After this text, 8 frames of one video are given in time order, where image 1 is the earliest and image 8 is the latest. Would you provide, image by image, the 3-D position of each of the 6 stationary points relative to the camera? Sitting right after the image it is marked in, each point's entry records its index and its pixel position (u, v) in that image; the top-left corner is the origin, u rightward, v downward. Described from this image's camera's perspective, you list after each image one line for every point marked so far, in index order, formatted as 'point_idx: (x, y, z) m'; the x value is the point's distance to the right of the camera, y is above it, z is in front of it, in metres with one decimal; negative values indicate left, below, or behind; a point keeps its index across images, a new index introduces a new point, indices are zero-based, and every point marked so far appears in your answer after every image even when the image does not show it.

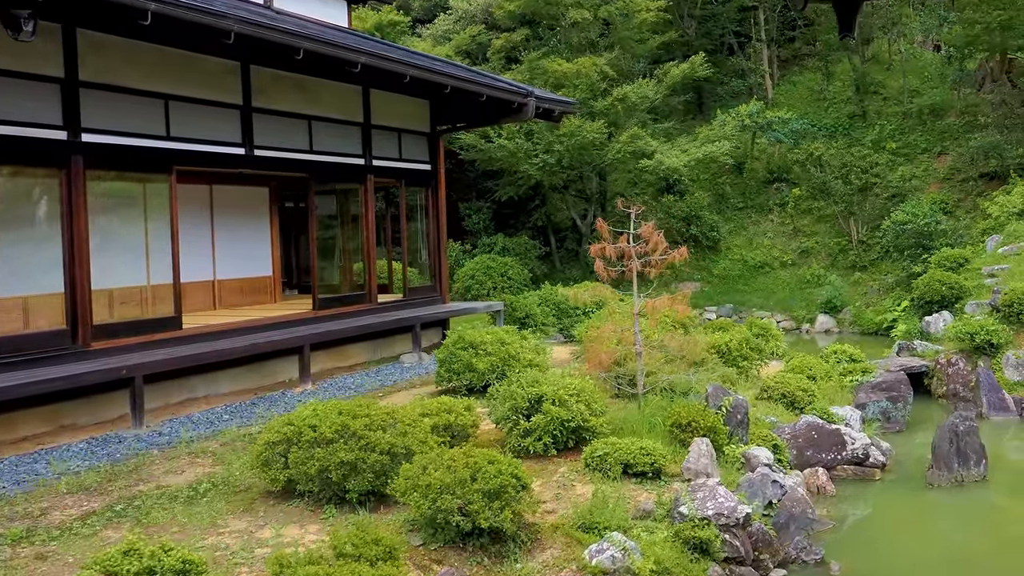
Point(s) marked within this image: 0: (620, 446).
0: (+0.8, -1.2, +5.3) m
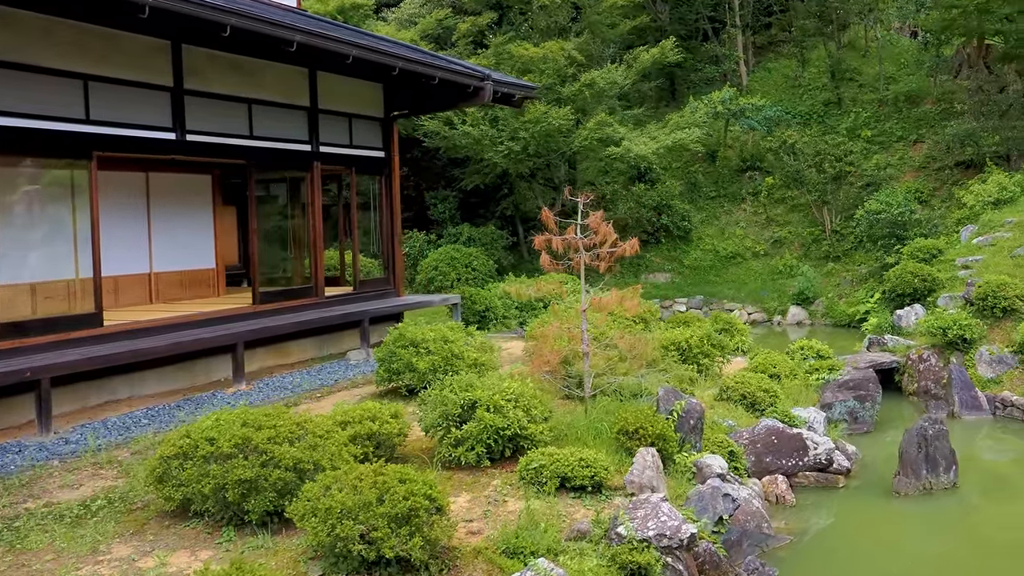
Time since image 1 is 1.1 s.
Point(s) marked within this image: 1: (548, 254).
0: (+0.3, -1.2, +4.8) m
1: (+0.3, +0.3, +5.8) m
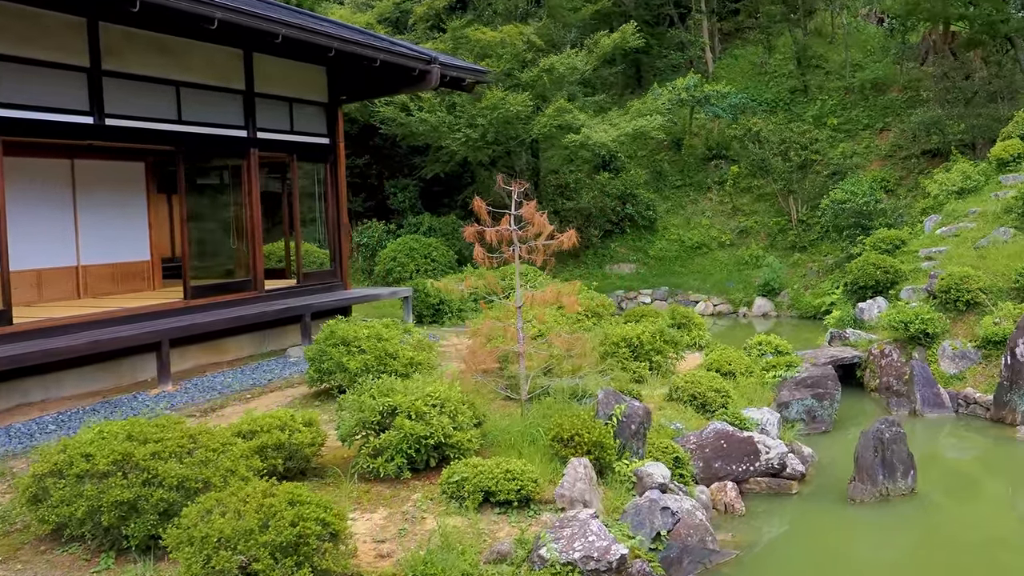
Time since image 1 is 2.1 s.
0: (-0.2, -1.2, +4.4) m
1: (-0.2, +0.3, +5.3) m
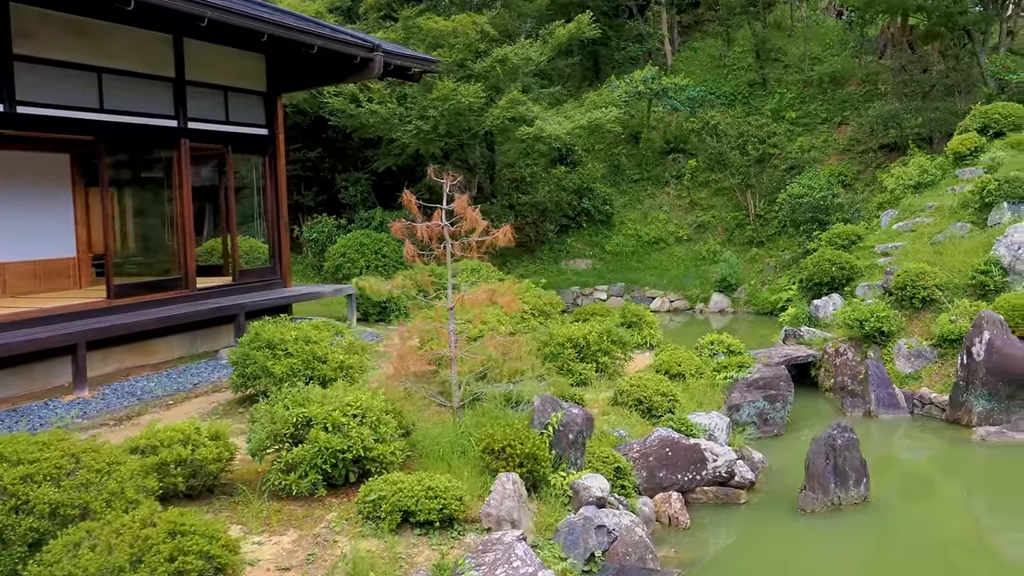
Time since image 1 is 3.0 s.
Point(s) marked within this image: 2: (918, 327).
0: (-0.6, -1.2, +4.0) m
1: (-0.7, +0.3, +4.9) m
2: (+4.7, -0.5, +8.0) m
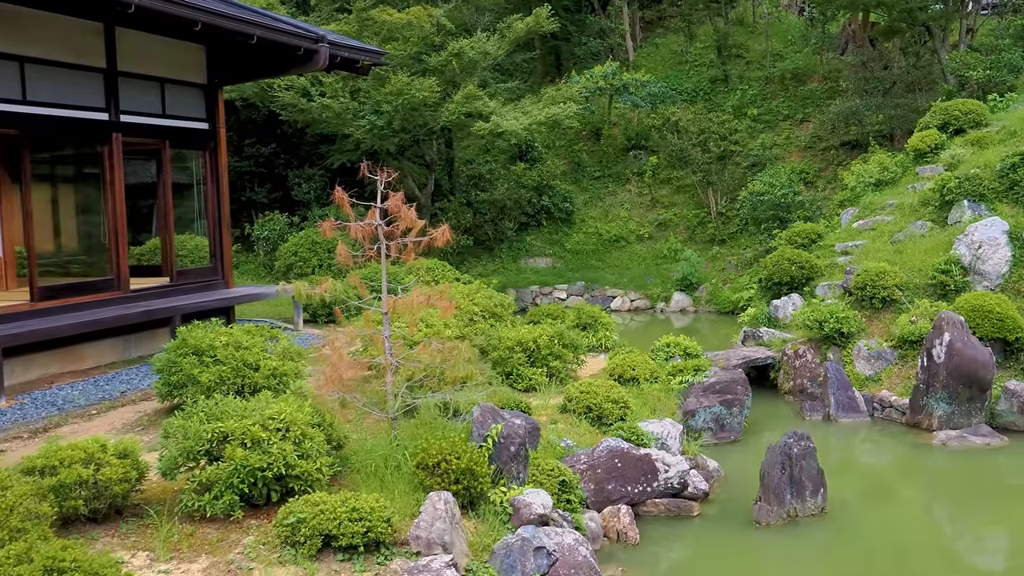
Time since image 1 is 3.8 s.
0: (-1.0, -1.2, +3.7) m
1: (-1.1, +0.3, +4.6) m
2: (+4.2, -0.5, +7.9) m
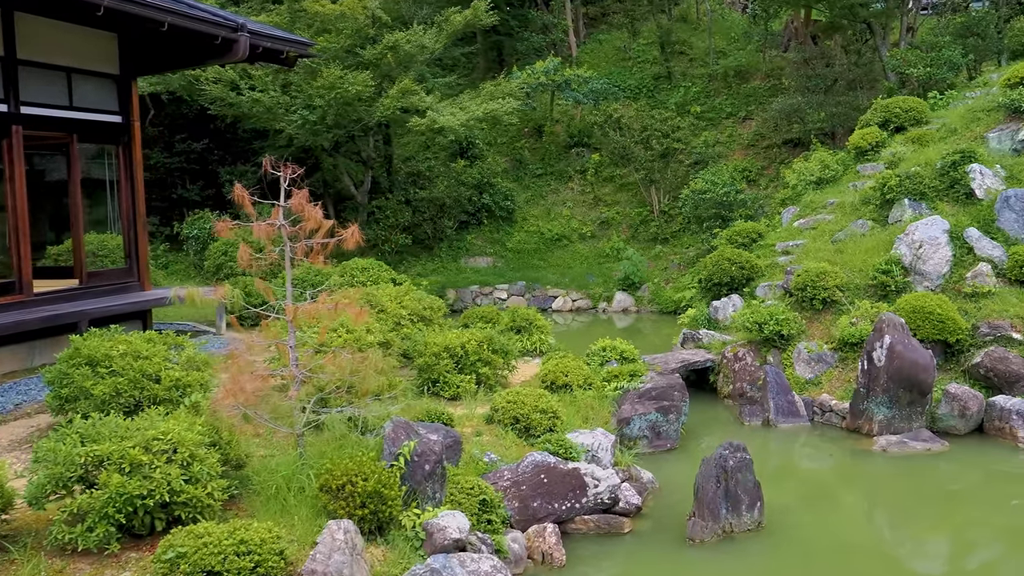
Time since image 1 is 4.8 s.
0: (-1.4, -1.2, +3.3) m
1: (-1.6, +0.3, +4.1) m
2: (+3.5, -0.5, +7.8) m
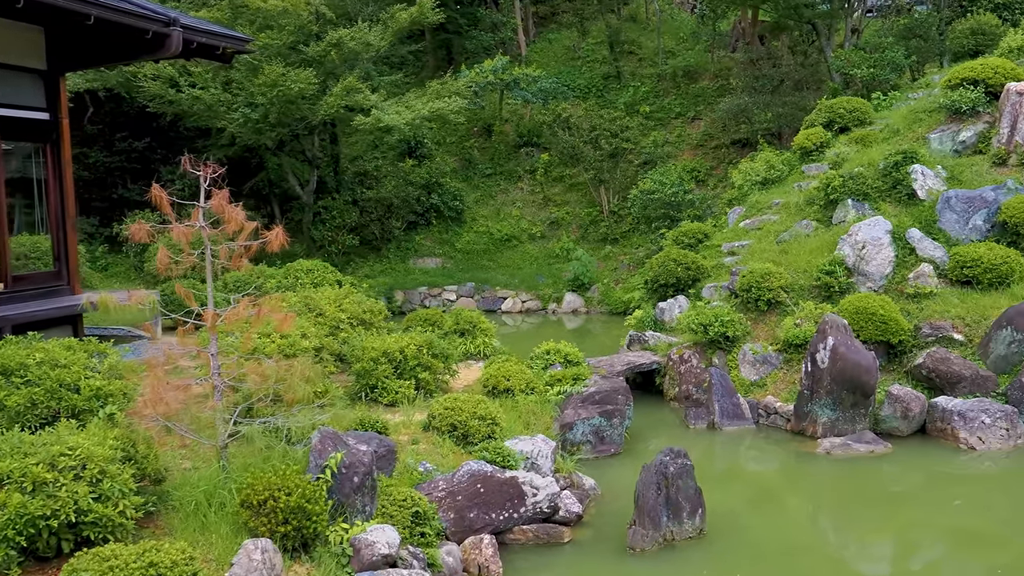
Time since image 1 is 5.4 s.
0: (-1.8, -1.2, +3.1) m
1: (-2.0, +0.2, +3.9) m
2: (+2.9, -0.5, +7.8) m
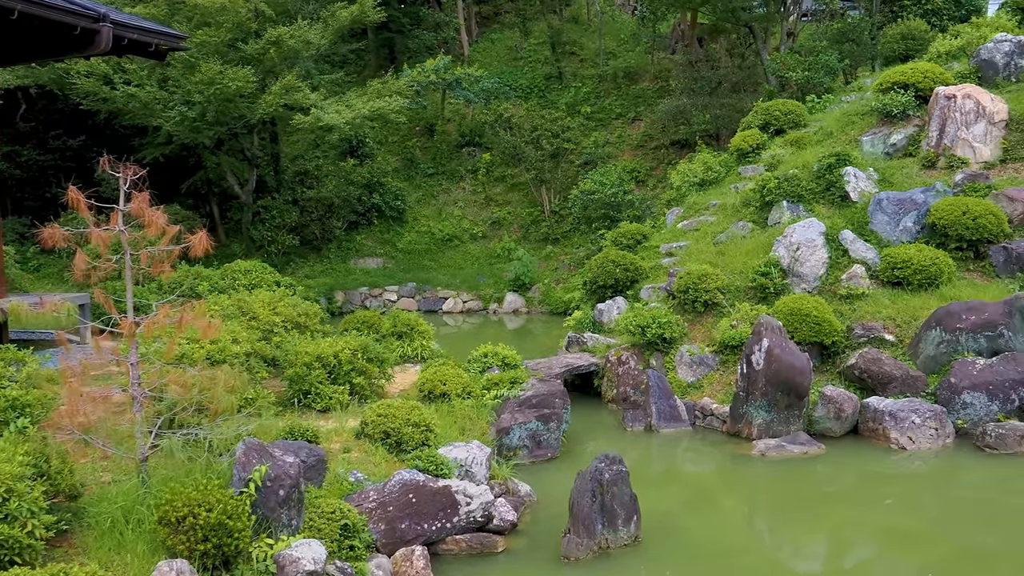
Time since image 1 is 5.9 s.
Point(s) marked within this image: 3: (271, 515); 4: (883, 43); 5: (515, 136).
0: (-2.1, -1.3, +2.9) m
1: (-2.4, +0.2, +3.7) m
2: (+2.3, -0.5, +7.9) m
3: (-1.2, -1.2, +3.5) m
4: (+7.3, +4.8, +13.3) m
5: (+0.6, +3.1, +14.0) m
